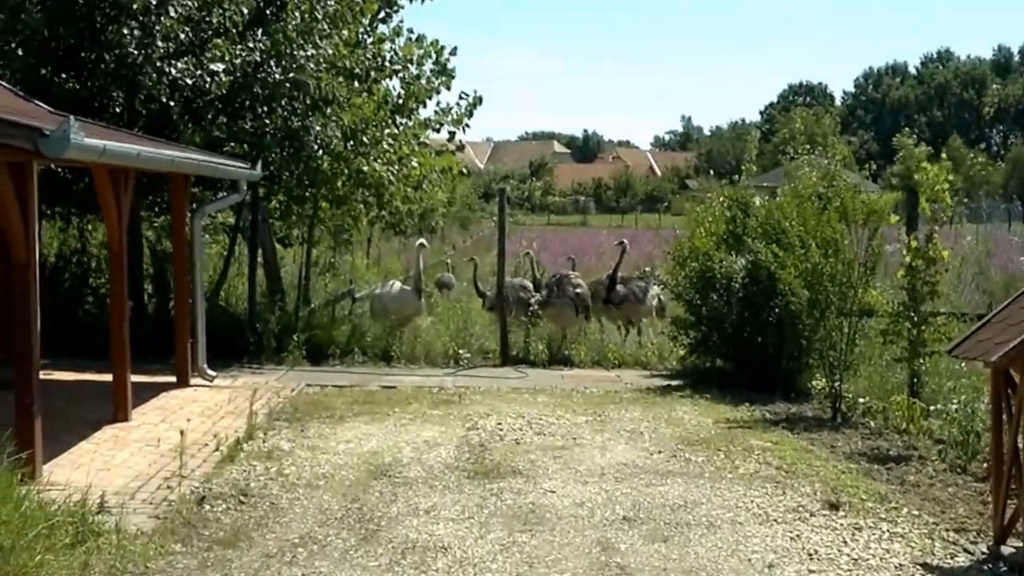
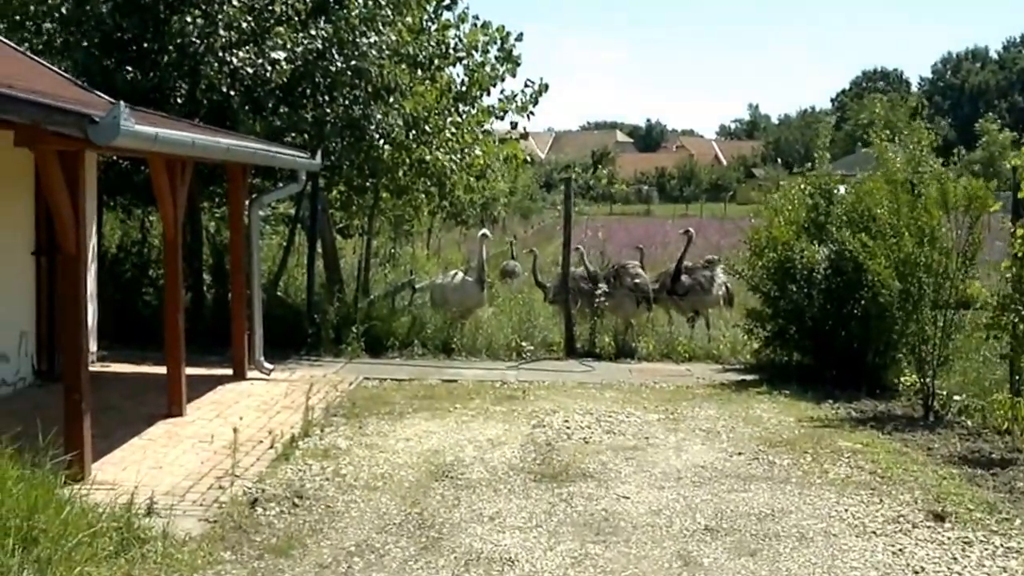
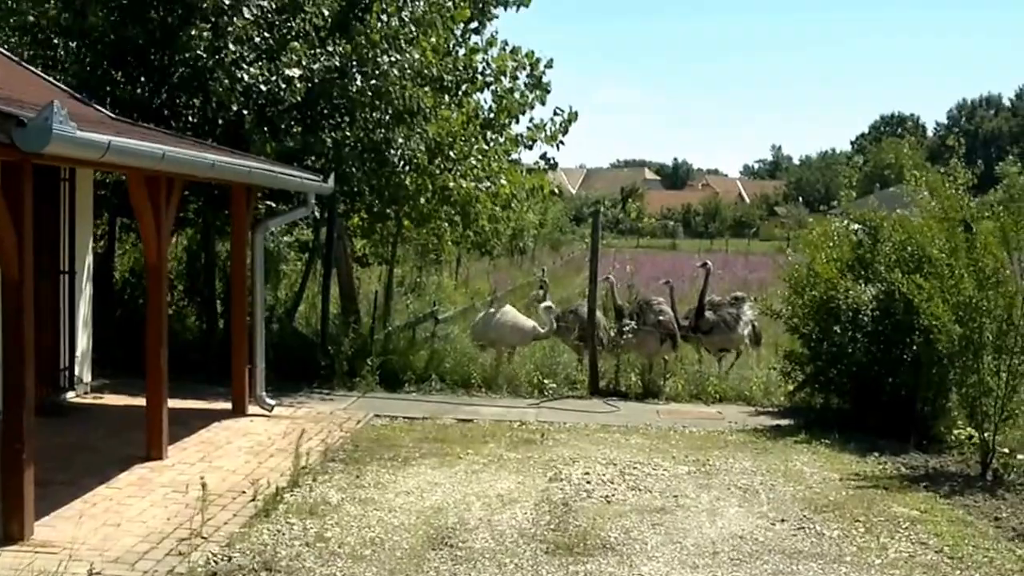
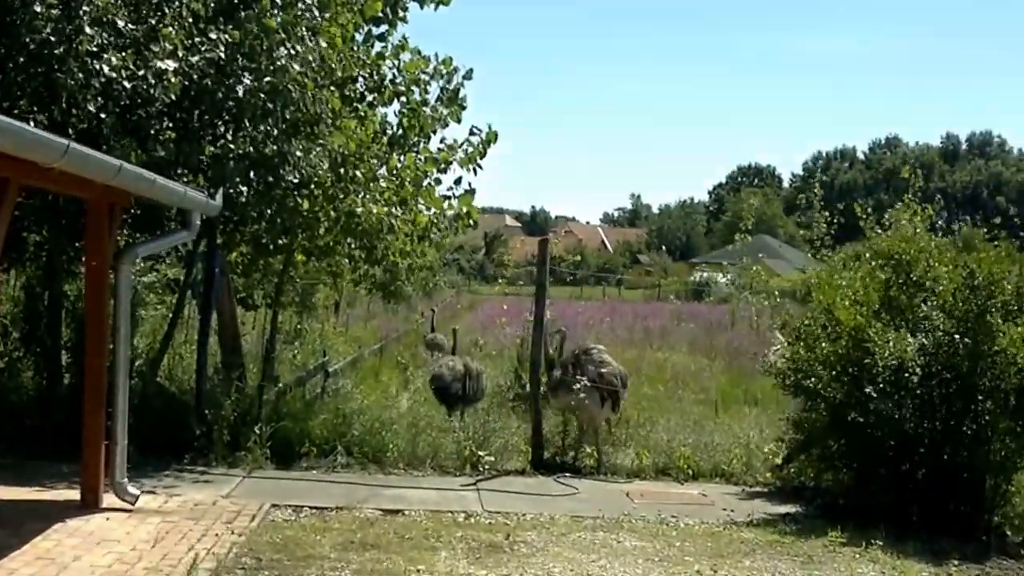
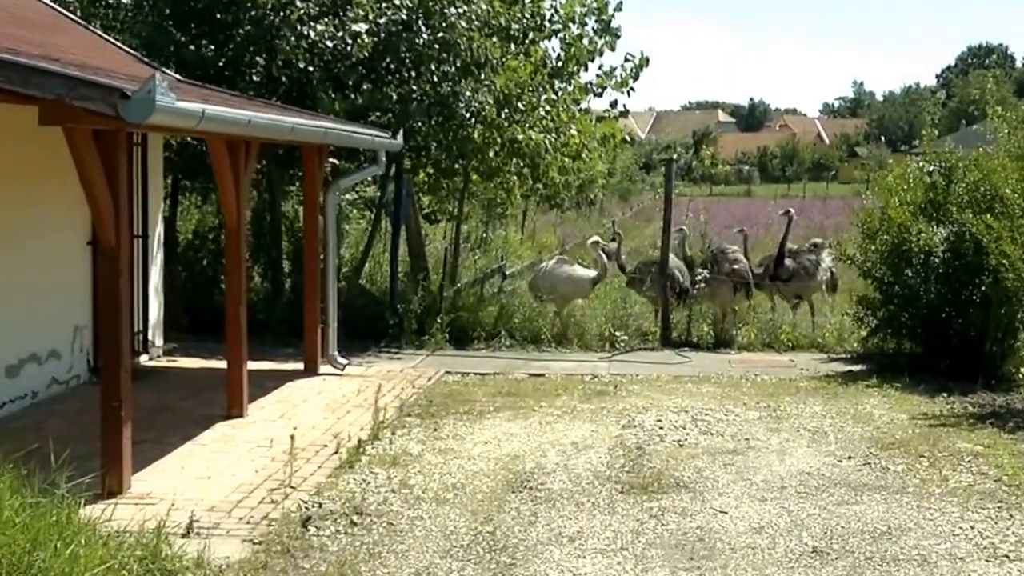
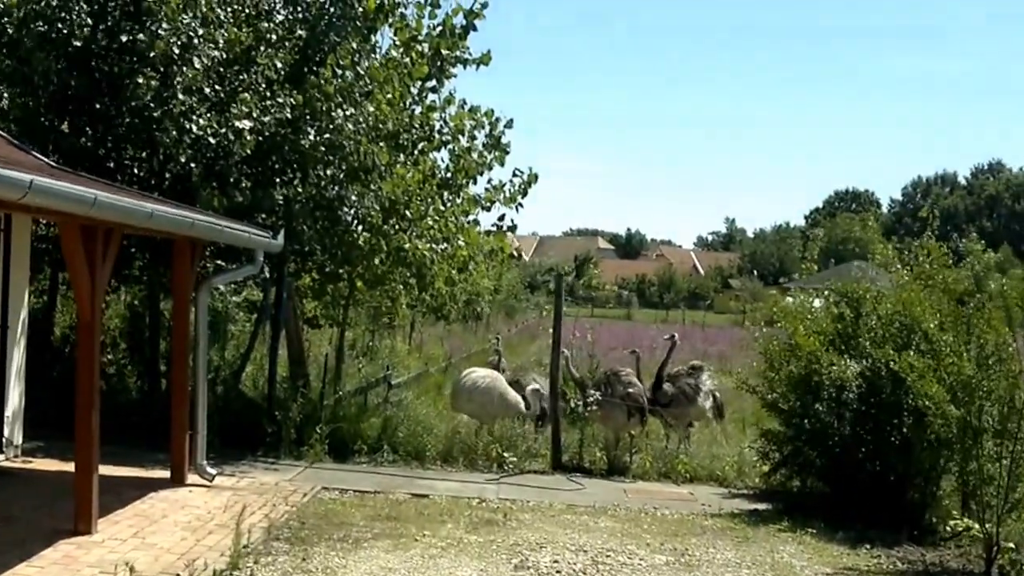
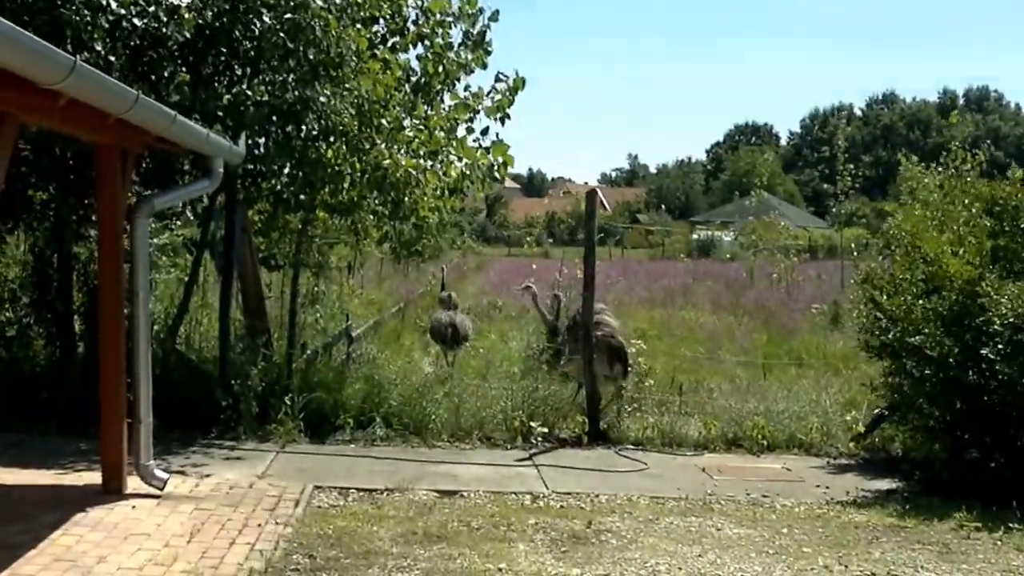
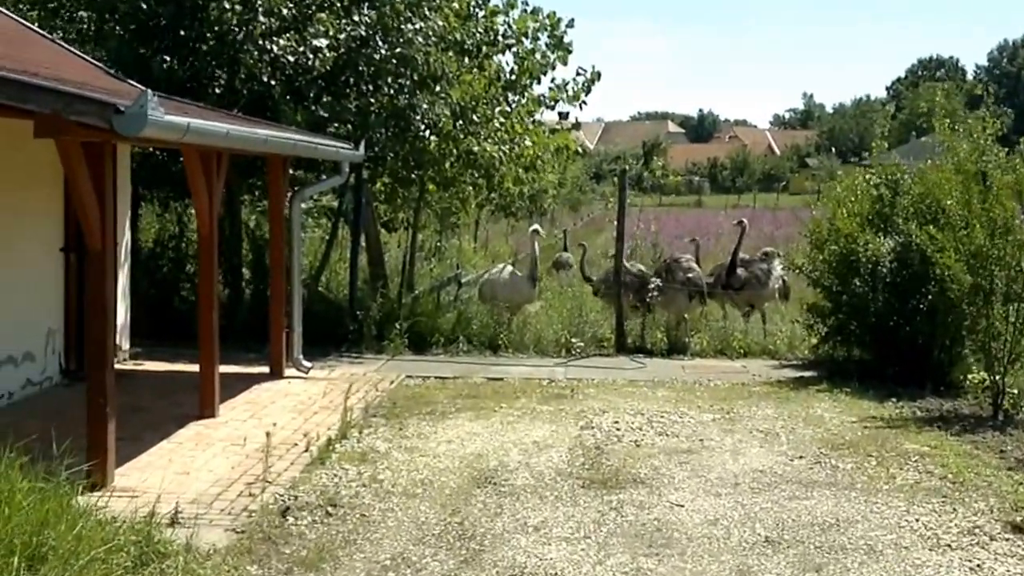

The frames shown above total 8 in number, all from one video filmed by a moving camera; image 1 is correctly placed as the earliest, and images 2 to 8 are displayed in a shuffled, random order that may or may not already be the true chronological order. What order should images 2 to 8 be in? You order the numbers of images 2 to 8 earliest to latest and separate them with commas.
2, 8, 5, 3, 6, 4, 7
